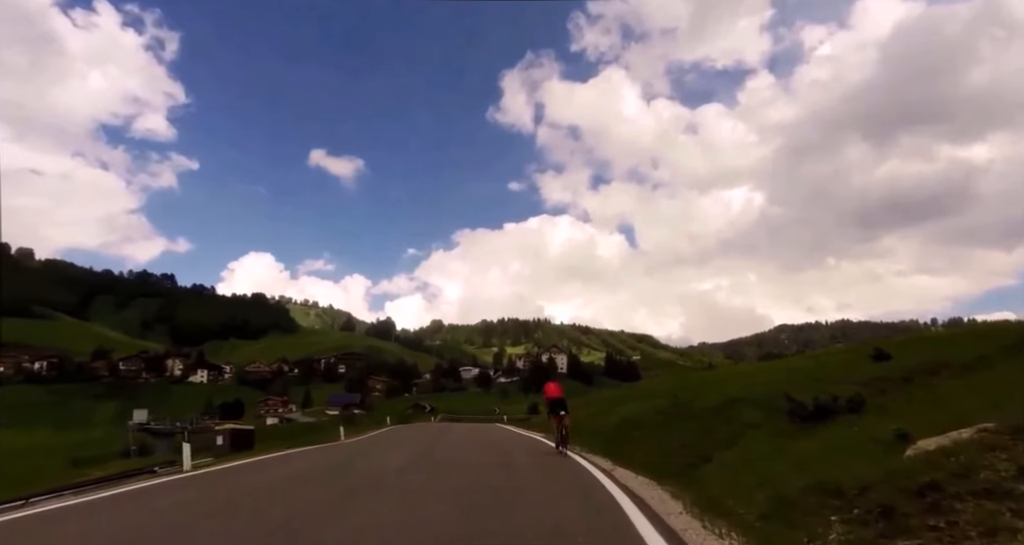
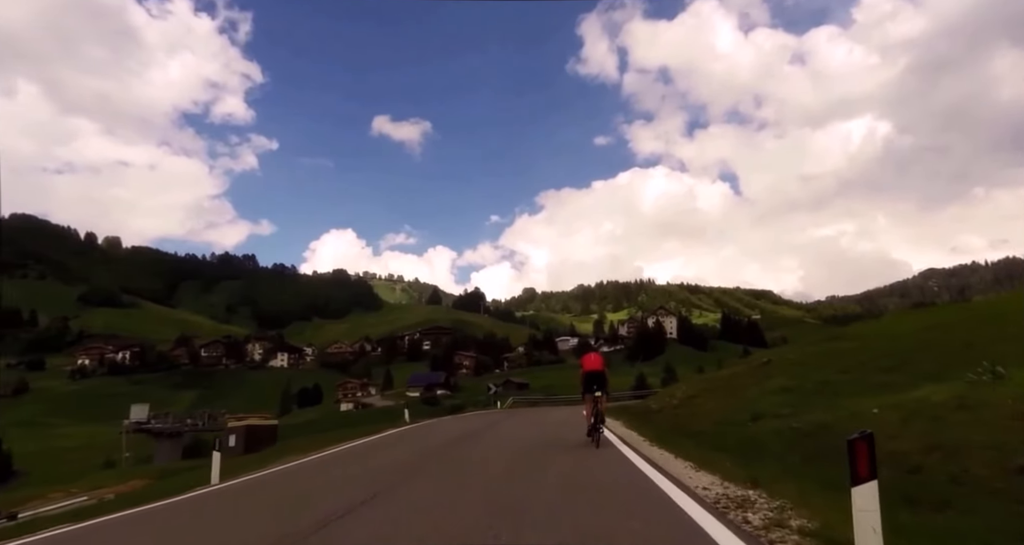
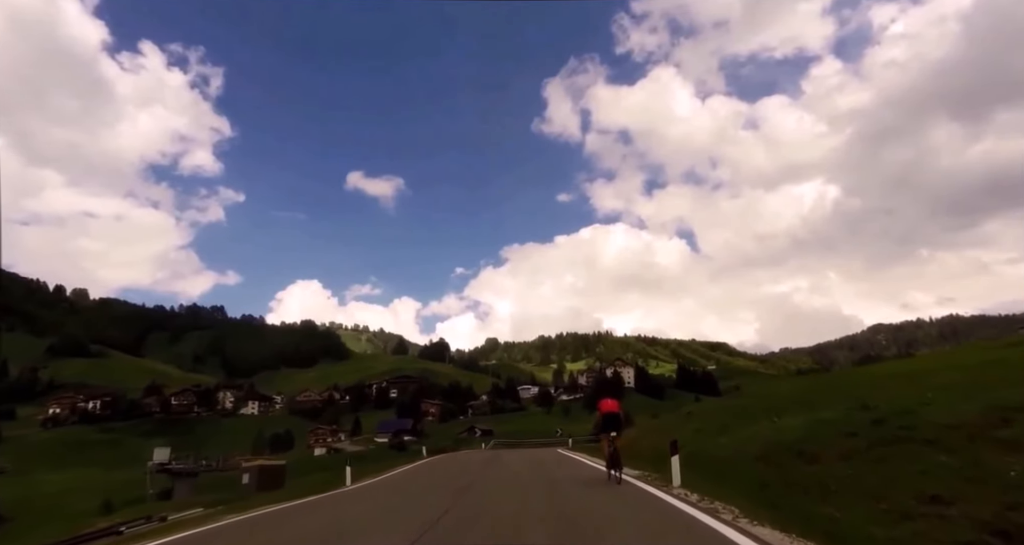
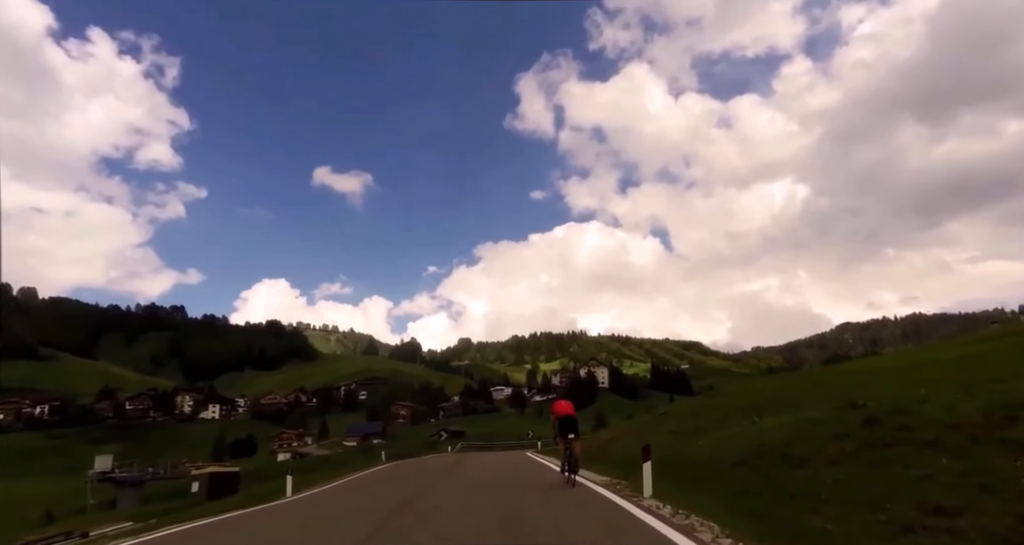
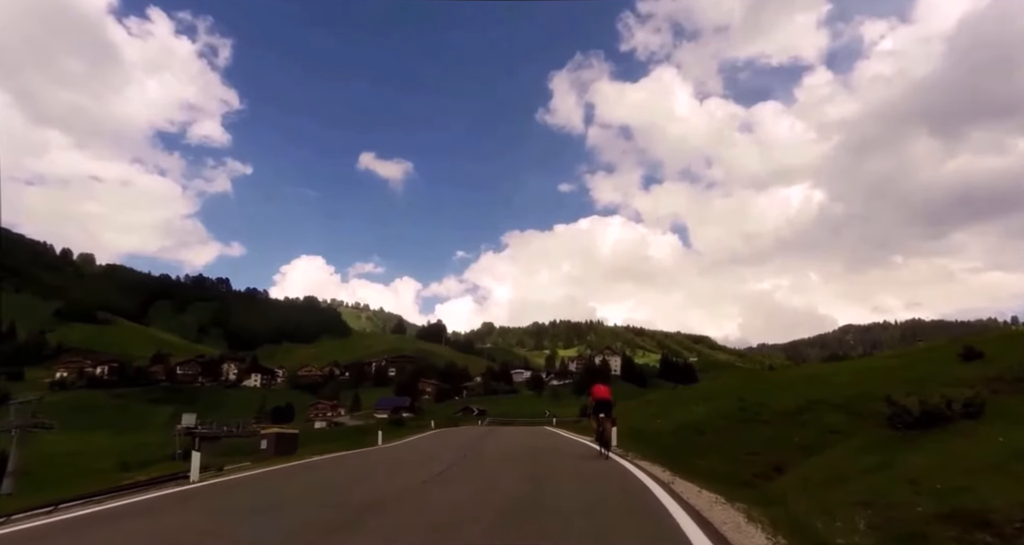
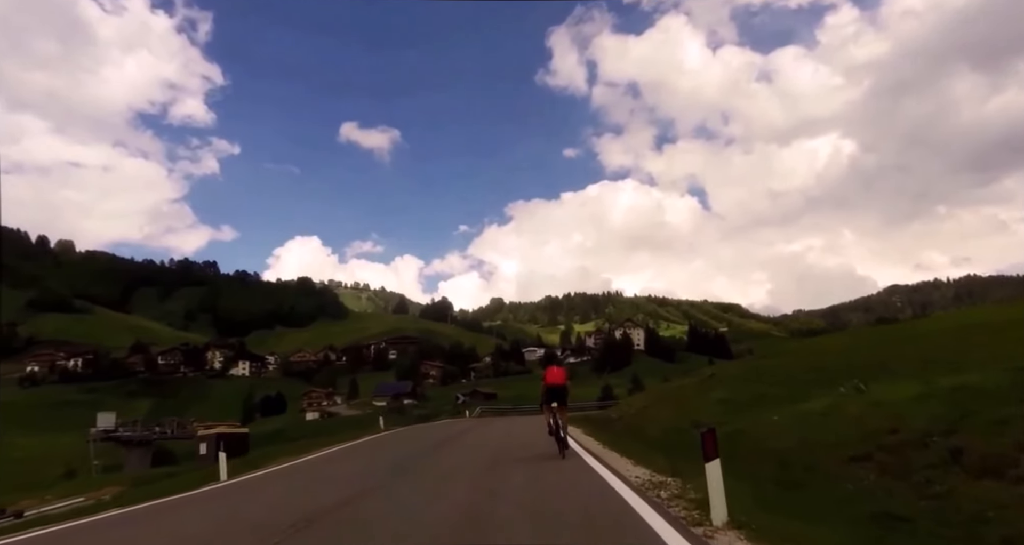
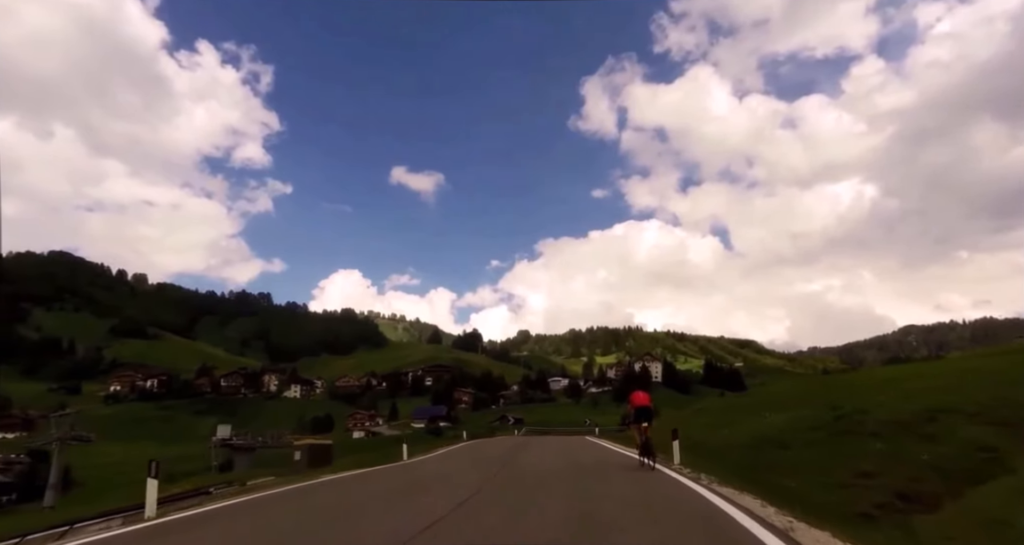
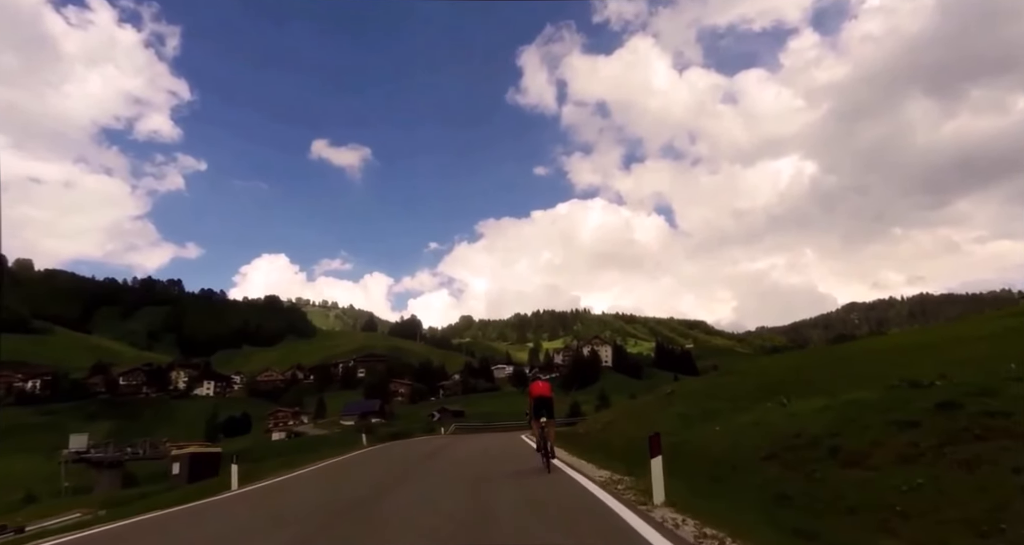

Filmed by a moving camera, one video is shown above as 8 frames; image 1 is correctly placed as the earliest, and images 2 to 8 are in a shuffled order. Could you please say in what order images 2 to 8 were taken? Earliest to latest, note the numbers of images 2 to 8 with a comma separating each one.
5, 7, 3, 4, 8, 6, 2
